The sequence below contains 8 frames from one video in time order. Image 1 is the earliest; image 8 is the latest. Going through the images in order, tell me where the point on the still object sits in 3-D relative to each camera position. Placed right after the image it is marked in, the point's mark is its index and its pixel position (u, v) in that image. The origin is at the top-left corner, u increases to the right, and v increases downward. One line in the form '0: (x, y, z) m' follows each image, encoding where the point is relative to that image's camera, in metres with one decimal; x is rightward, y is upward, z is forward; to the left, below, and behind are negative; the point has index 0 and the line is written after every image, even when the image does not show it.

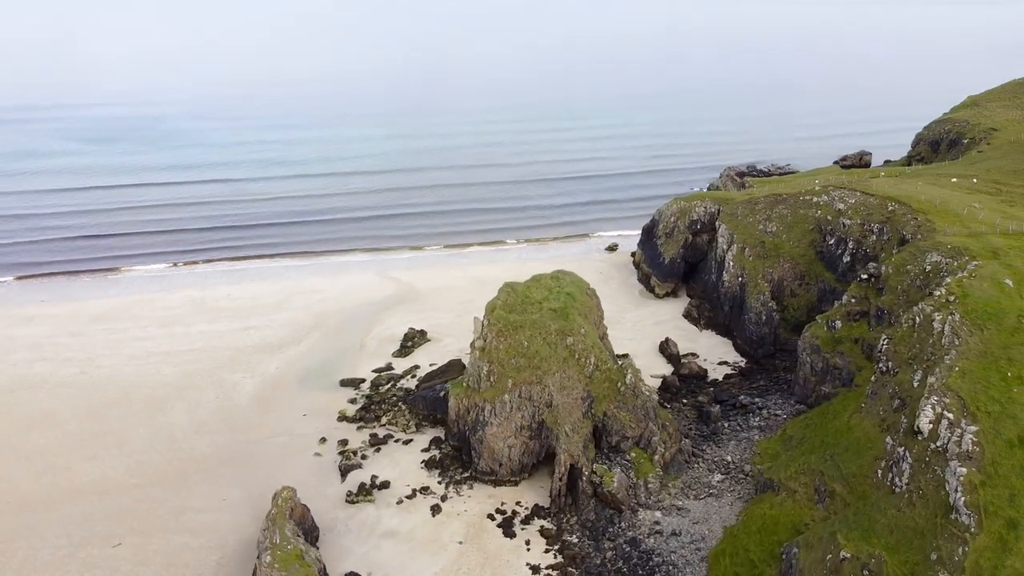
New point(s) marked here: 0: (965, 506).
0: (+10.5, -5.0, +18.9) m
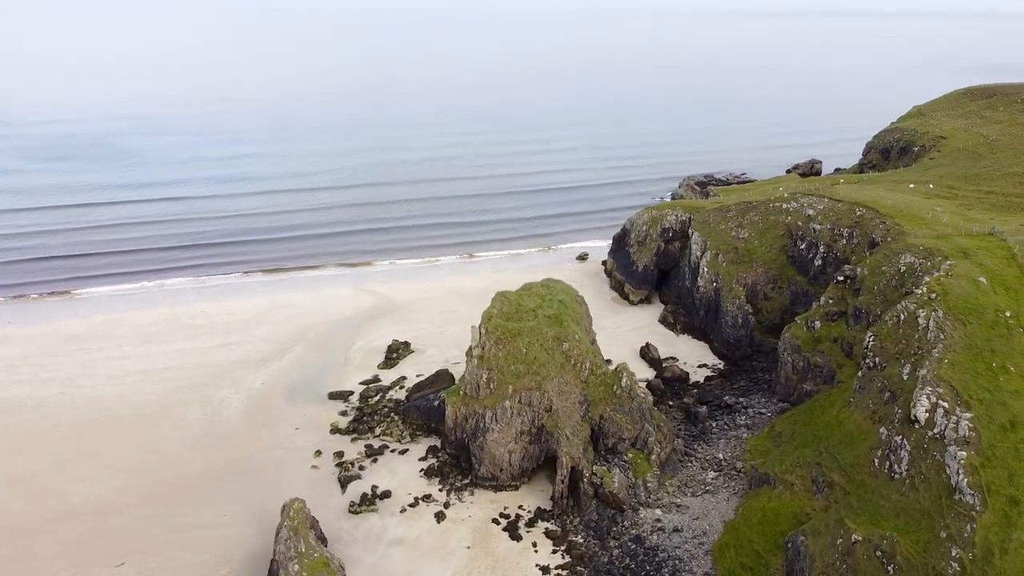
0: (+11.3, -4.9, +20.3) m
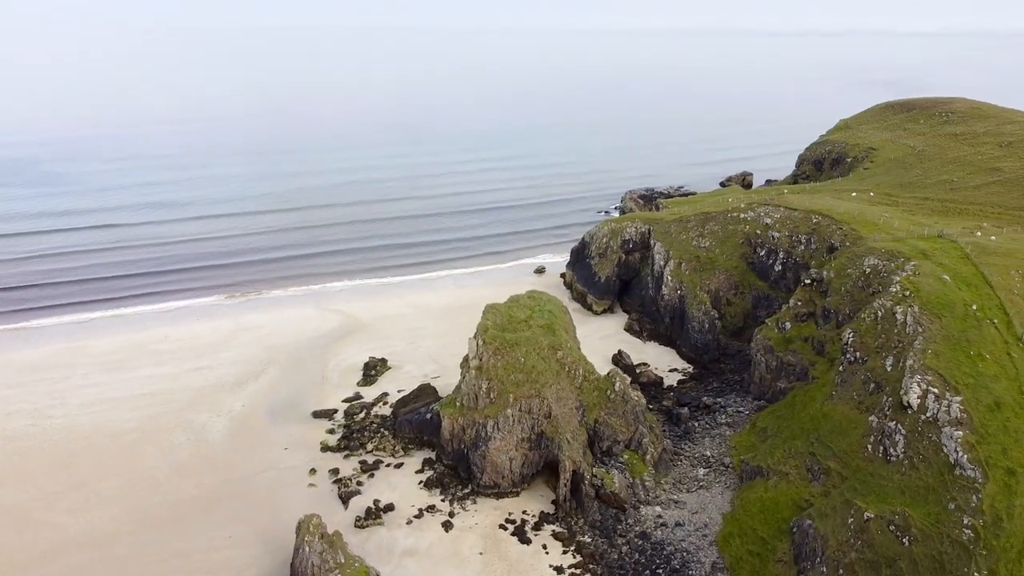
0: (+12.5, -4.7, +22.4) m
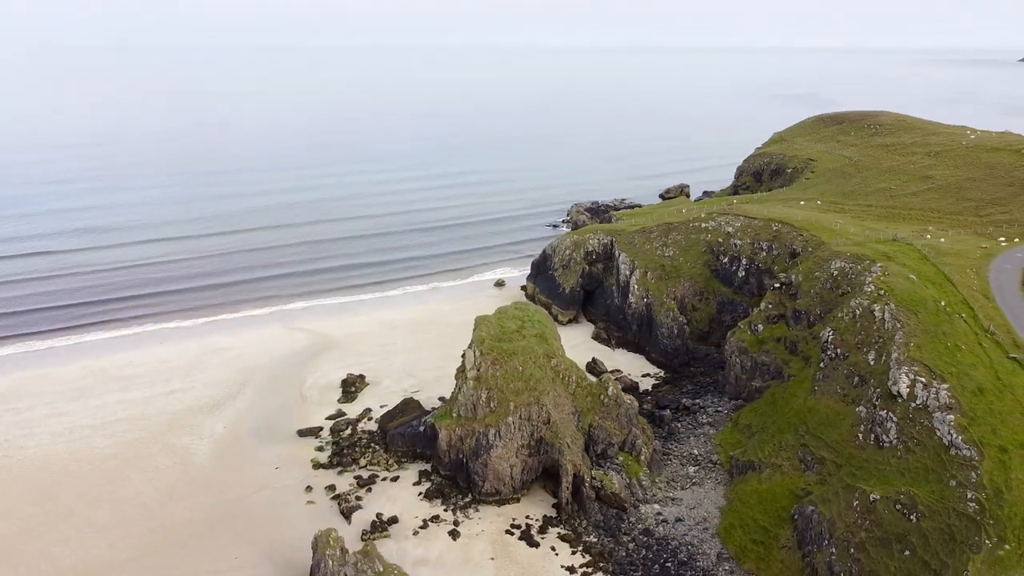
0: (+13.5, -4.6, +24.5) m
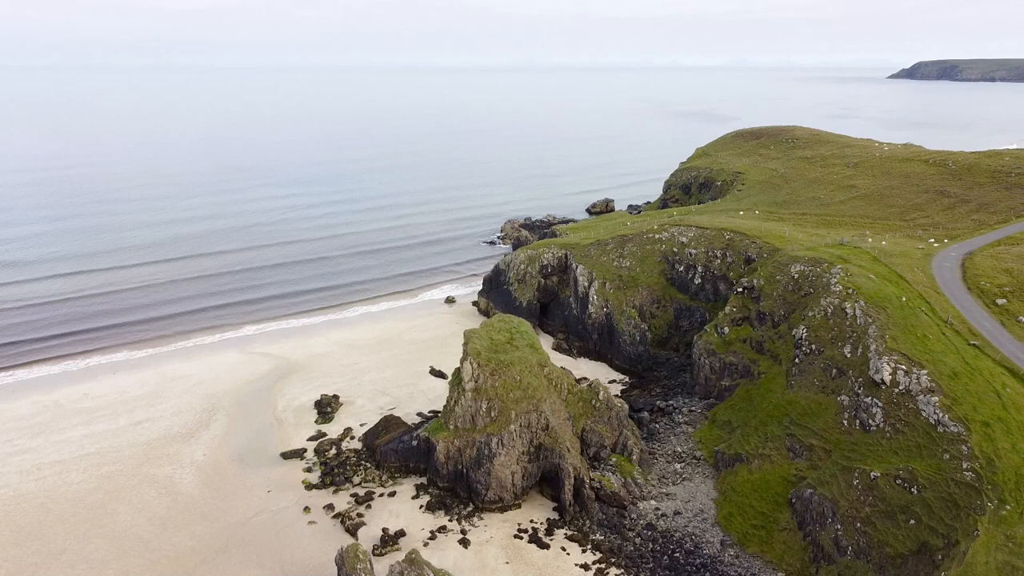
0: (+14.6, -4.4, +27.4) m
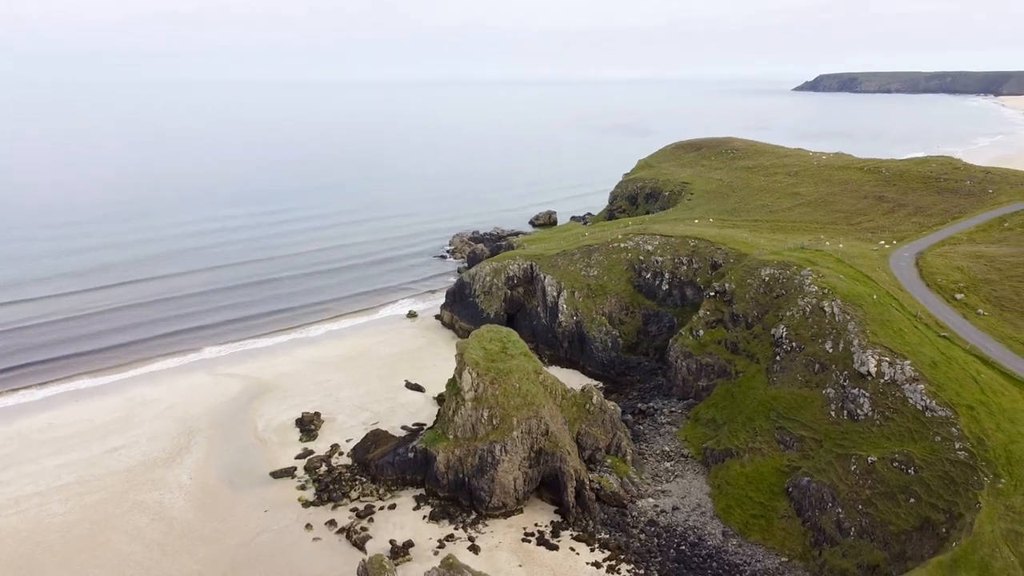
0: (+15.4, -4.3, +29.8) m
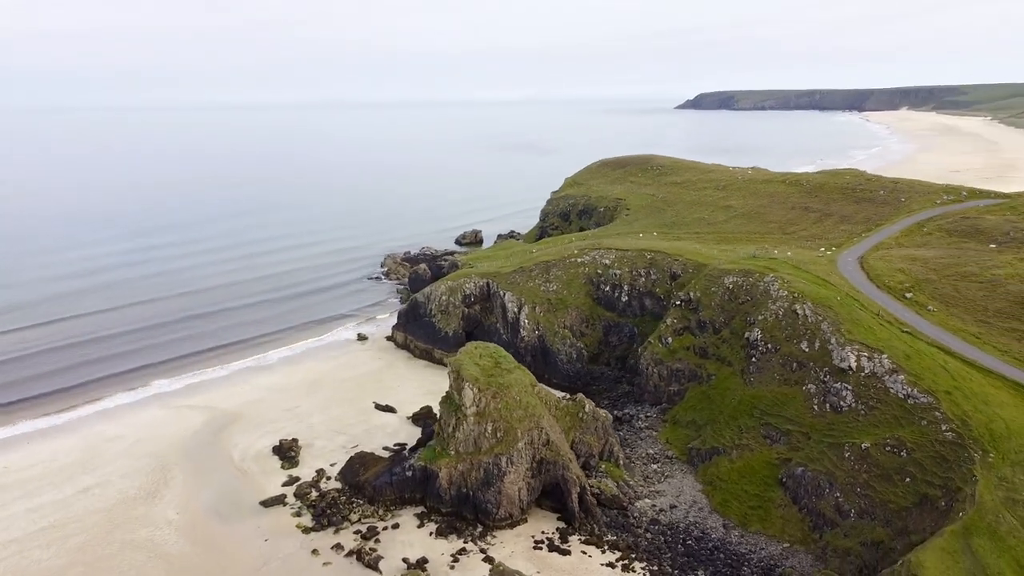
0: (+16.3, -4.2, +33.0) m
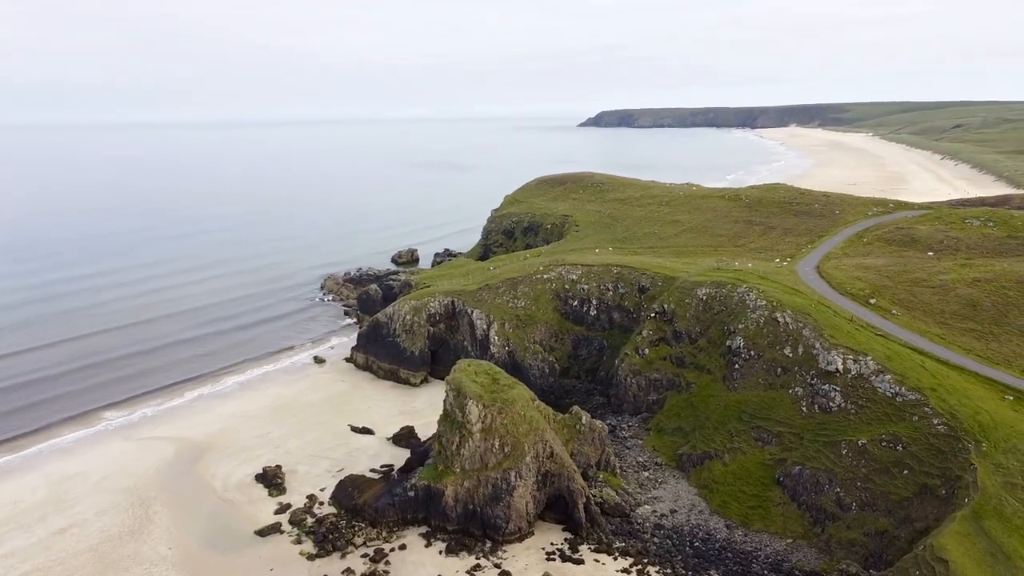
0: (+17.0, -4.5, +35.6) m
